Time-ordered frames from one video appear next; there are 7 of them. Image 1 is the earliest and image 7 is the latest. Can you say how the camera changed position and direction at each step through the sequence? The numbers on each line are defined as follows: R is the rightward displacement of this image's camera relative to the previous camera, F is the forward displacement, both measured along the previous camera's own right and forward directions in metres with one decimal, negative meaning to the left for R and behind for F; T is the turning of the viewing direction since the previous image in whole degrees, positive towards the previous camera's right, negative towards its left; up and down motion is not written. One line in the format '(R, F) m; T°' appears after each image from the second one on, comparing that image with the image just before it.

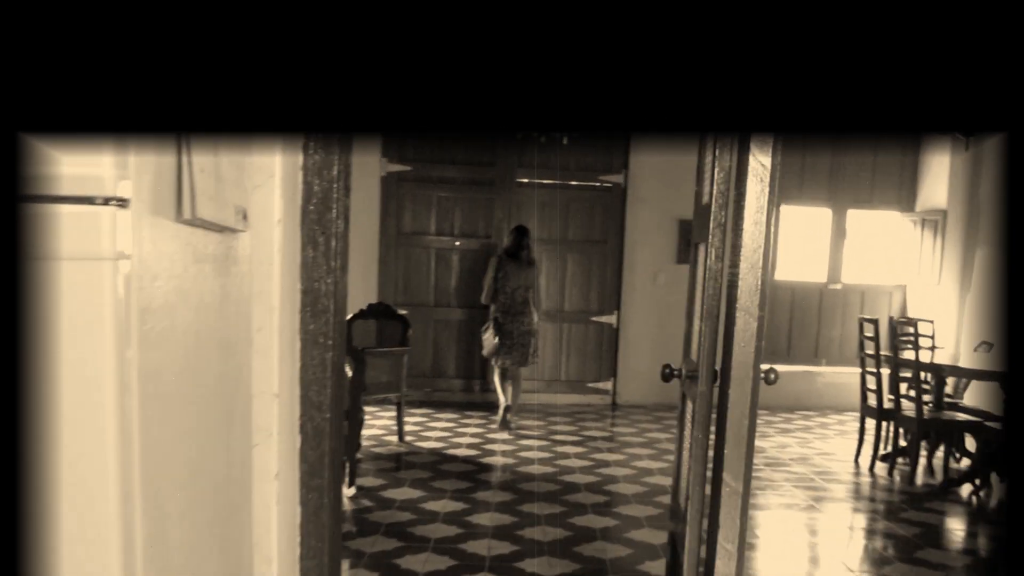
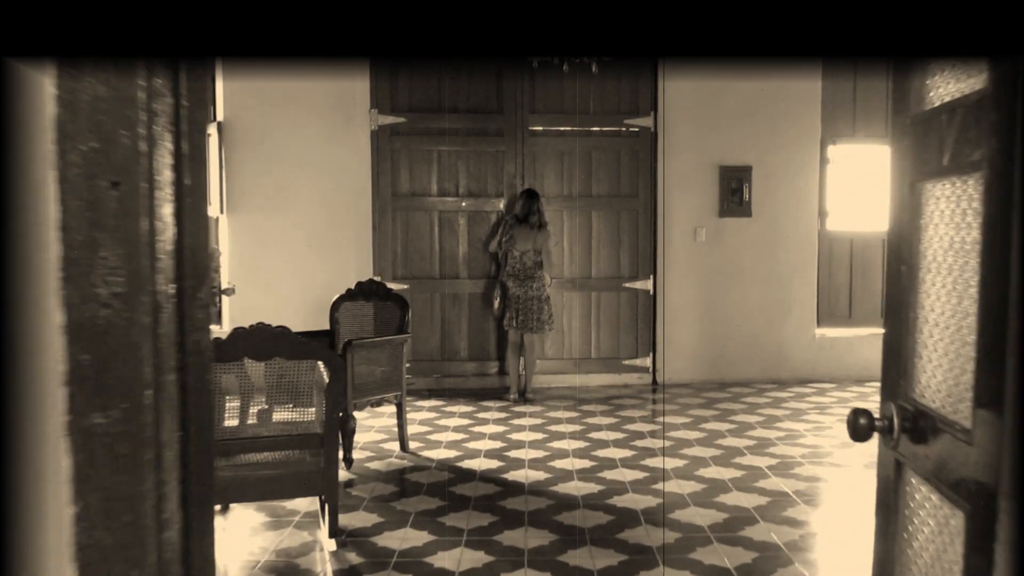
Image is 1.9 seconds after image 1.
(-0.1, +1.1) m; -1°
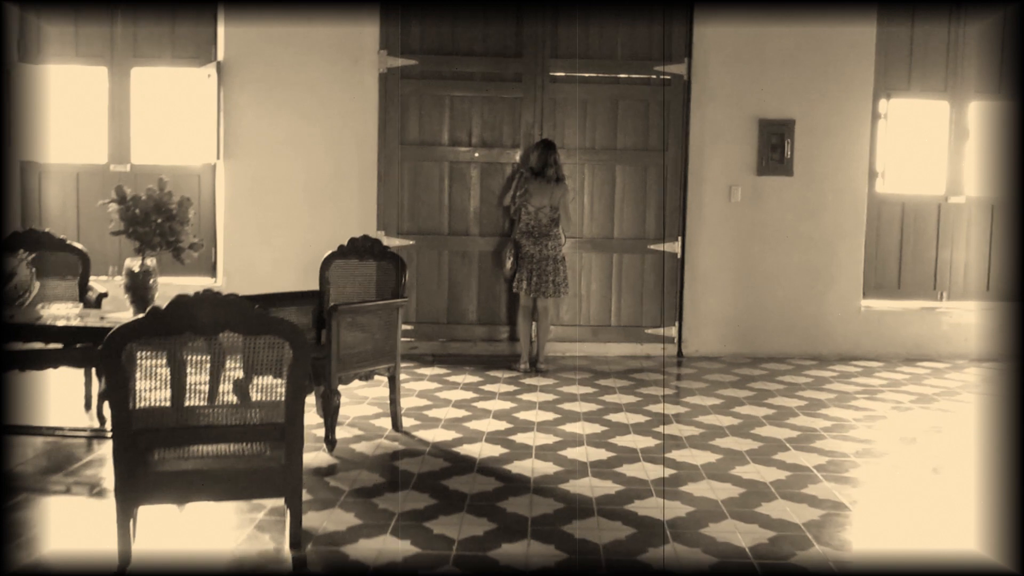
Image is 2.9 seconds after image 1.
(+0.1, +0.6) m; -2°
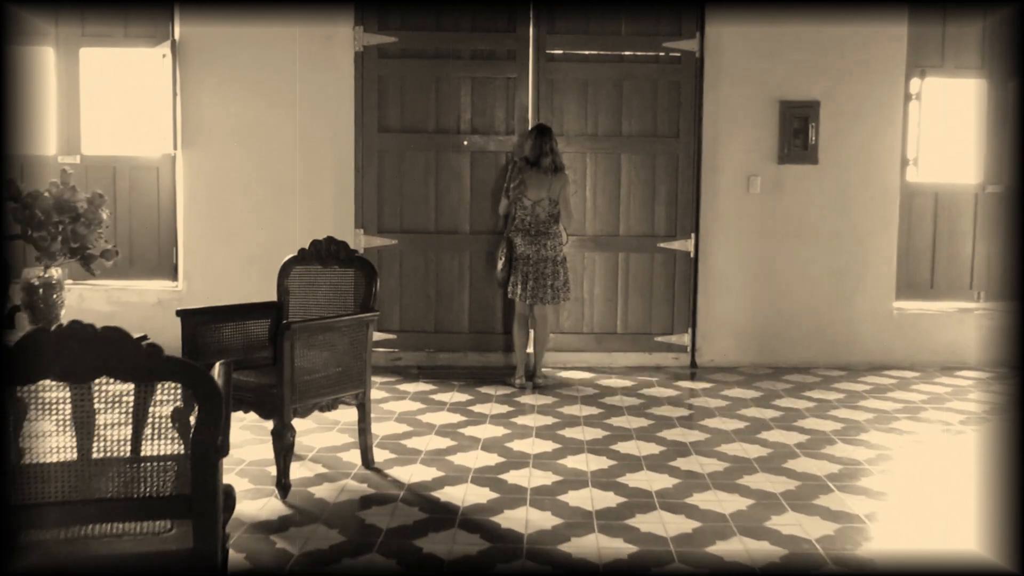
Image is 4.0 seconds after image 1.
(+0.1, +0.7) m; 0°
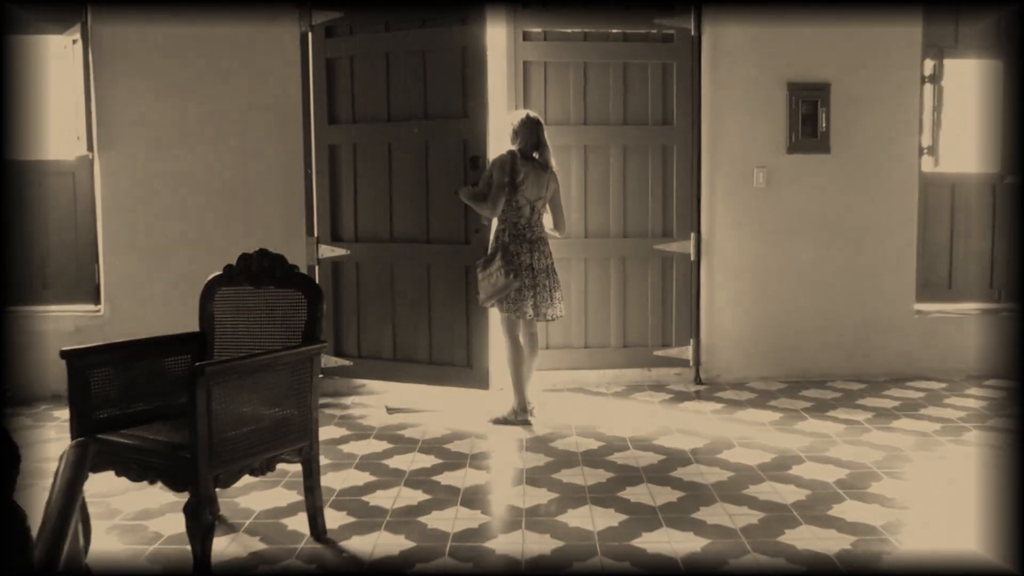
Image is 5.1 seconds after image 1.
(0.0, +0.7) m; +2°
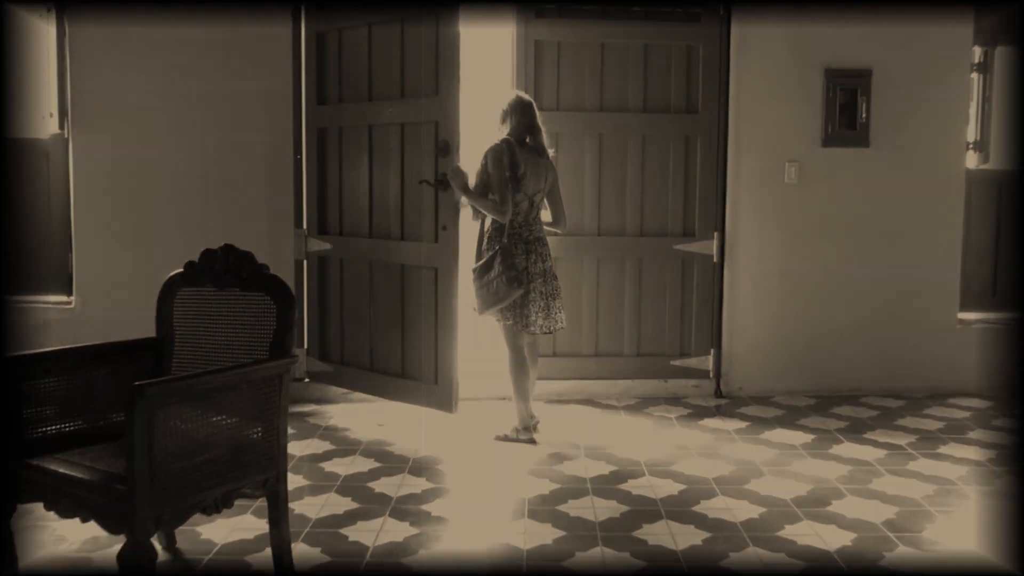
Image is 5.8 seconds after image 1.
(0.0, +0.4) m; -1°
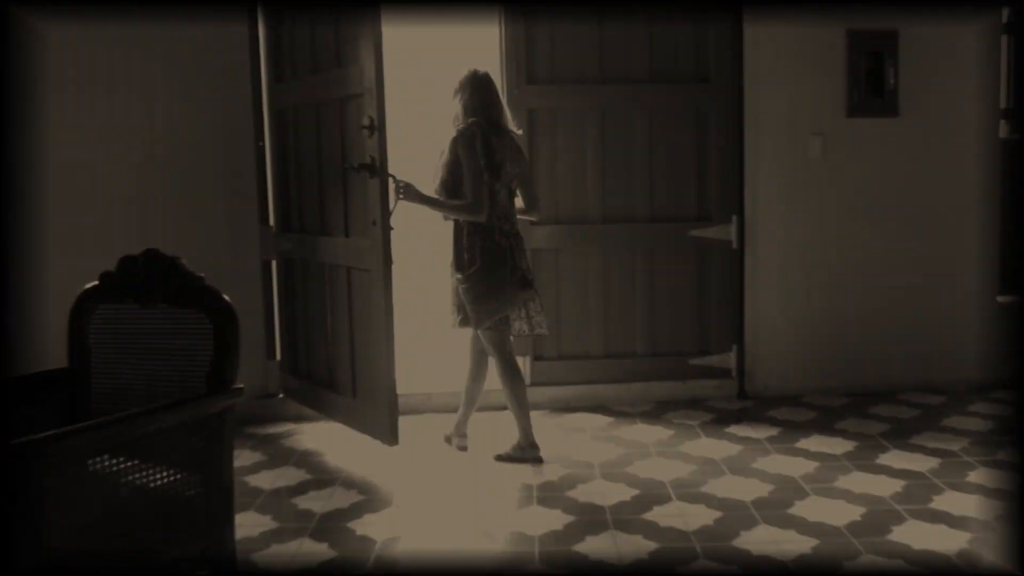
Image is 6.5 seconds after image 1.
(0.0, +0.5) m; +1°
